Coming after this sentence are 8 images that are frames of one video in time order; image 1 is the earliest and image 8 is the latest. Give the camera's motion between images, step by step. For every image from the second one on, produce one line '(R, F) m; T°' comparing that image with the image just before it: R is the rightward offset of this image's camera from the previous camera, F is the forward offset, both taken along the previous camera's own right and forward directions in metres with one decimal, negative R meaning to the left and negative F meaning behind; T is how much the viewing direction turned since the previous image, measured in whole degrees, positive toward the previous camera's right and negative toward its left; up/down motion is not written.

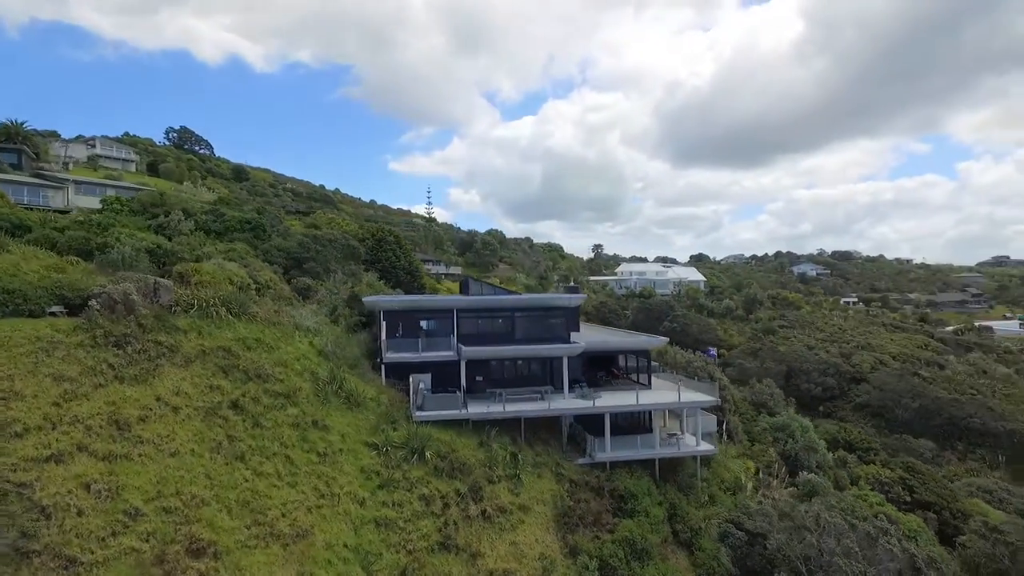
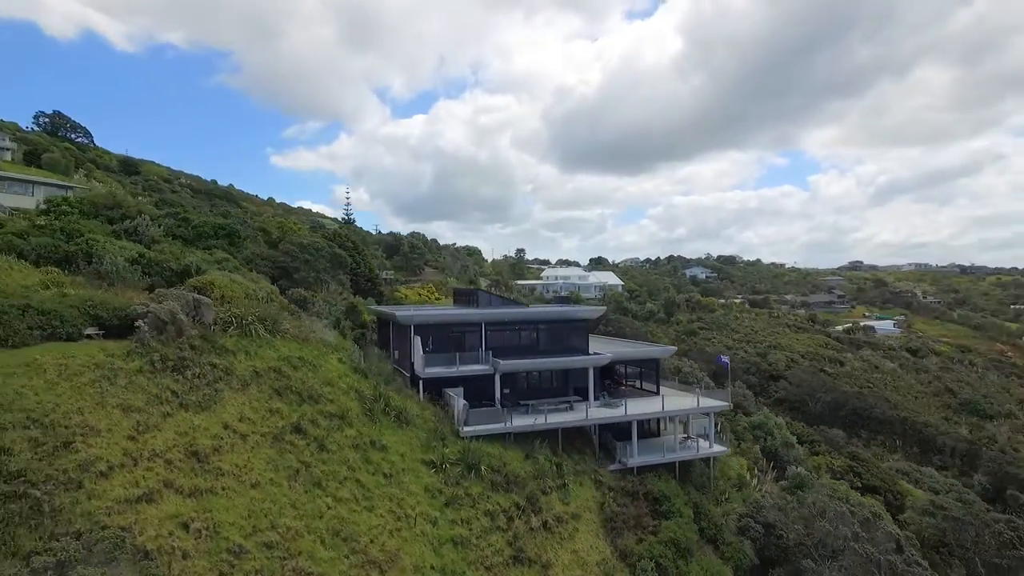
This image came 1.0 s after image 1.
(-4.2, 0.0) m; +10°
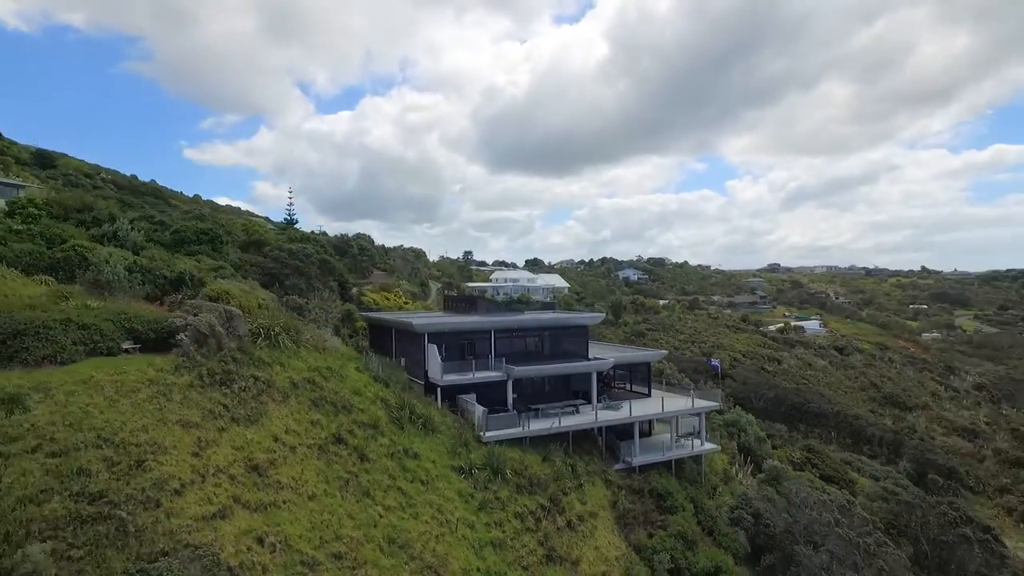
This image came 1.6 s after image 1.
(-2.5, -0.5) m; +7°
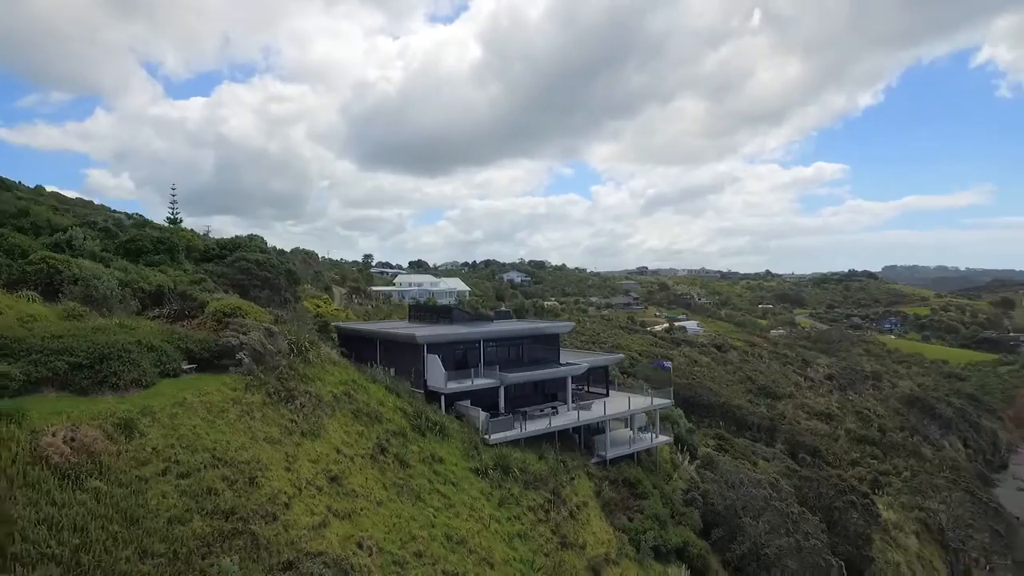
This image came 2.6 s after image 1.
(-3.9, -1.2) m; +12°
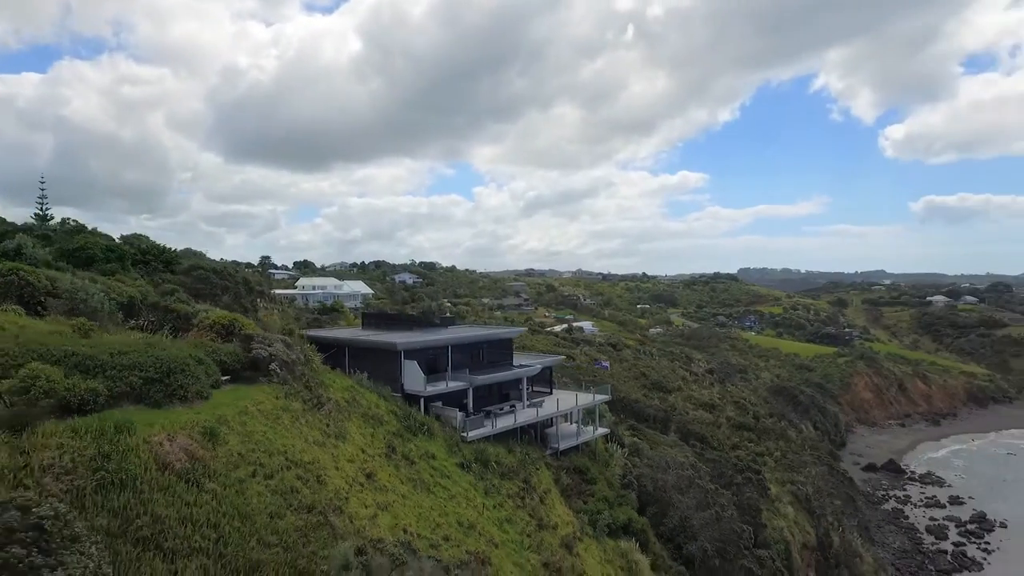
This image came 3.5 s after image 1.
(-3.0, -1.7) m; +11°
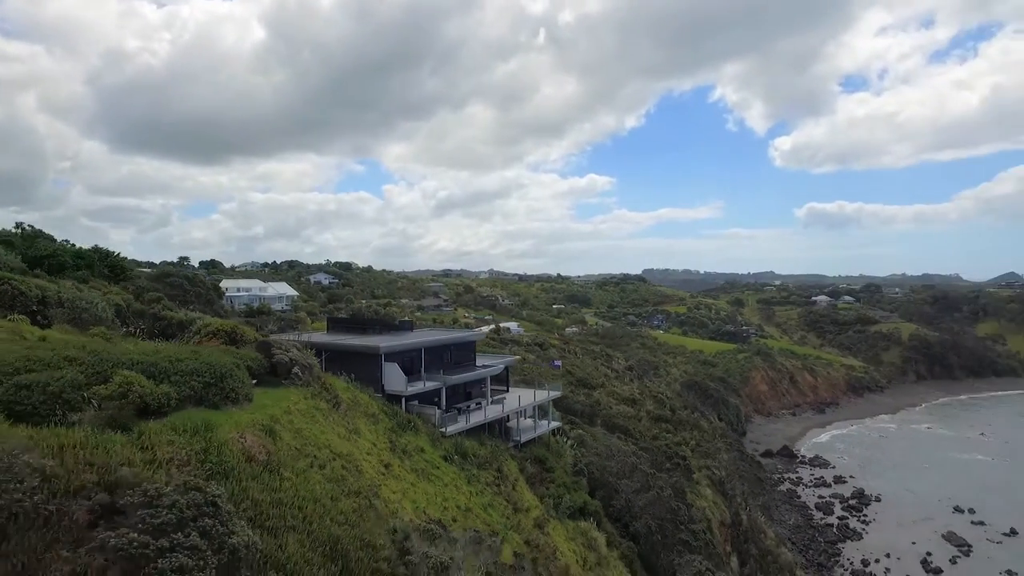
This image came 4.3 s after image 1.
(-2.2, -1.9) m; +8°
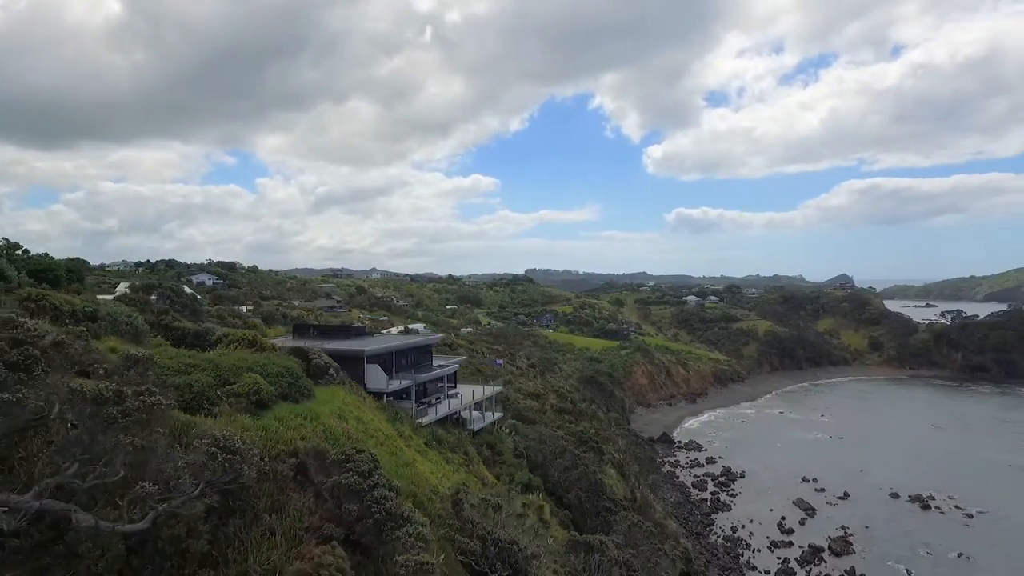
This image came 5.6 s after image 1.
(-3.4, -4.0) m; +11°
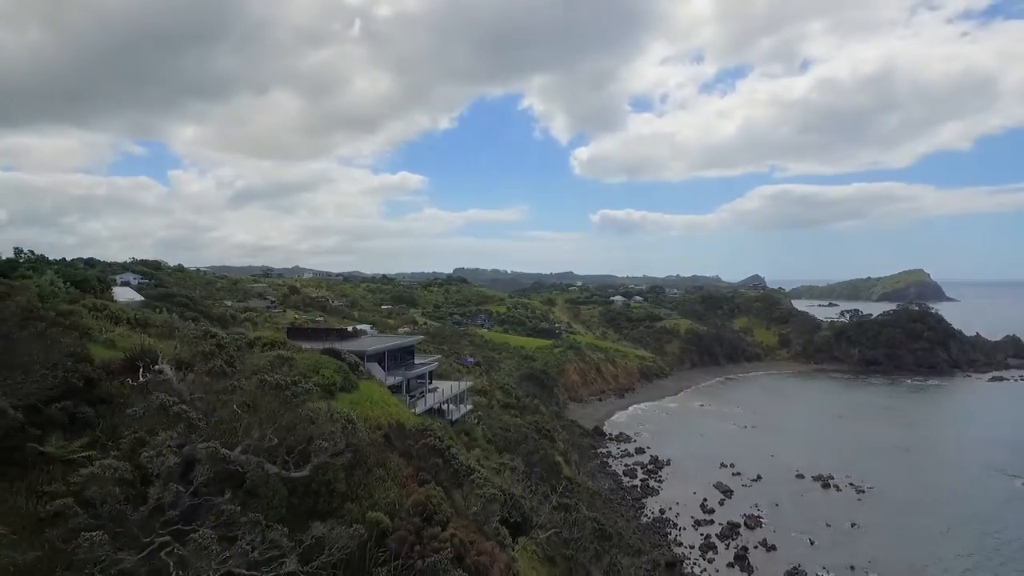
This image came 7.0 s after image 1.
(-2.6, -4.4) m; +7°
